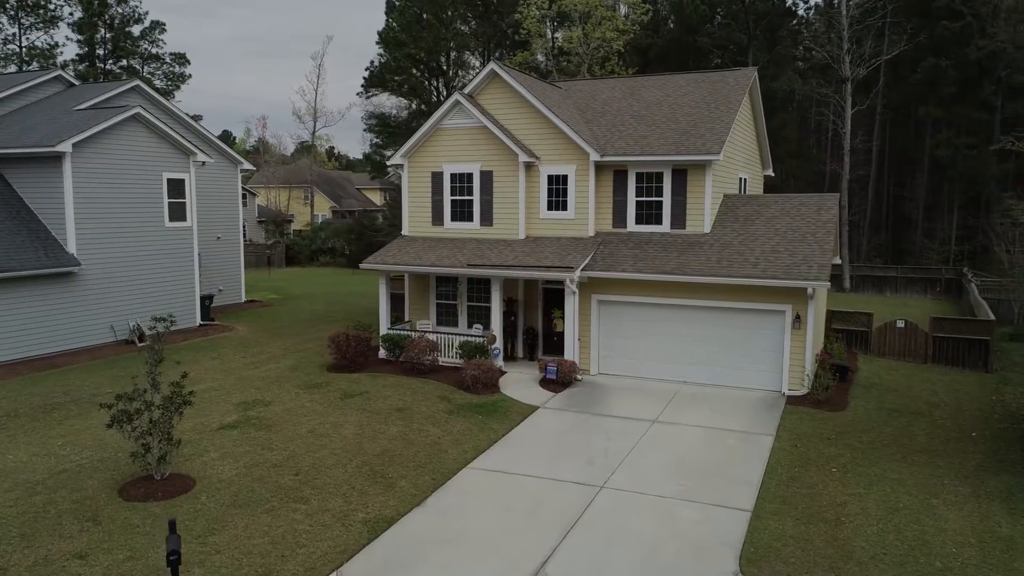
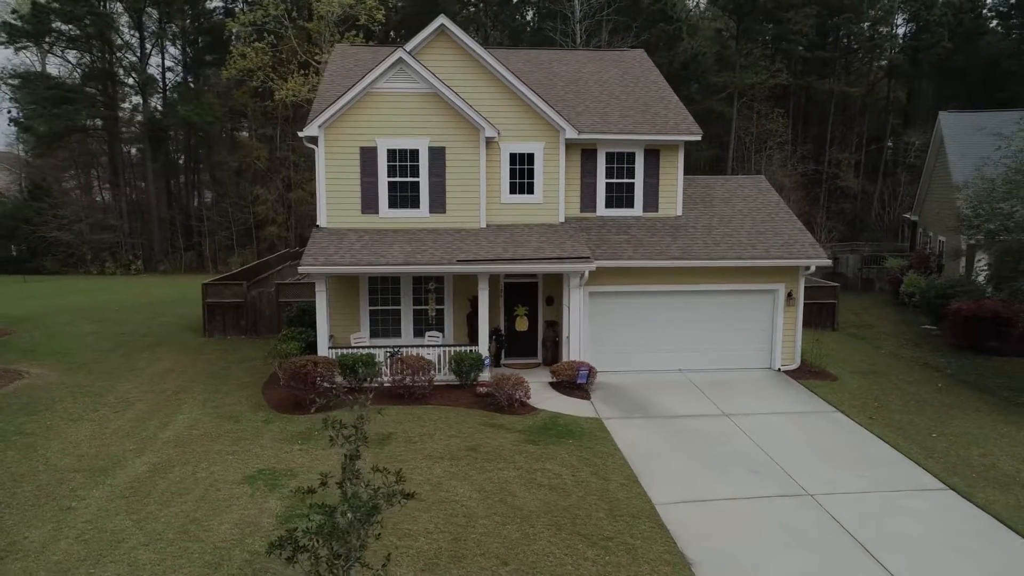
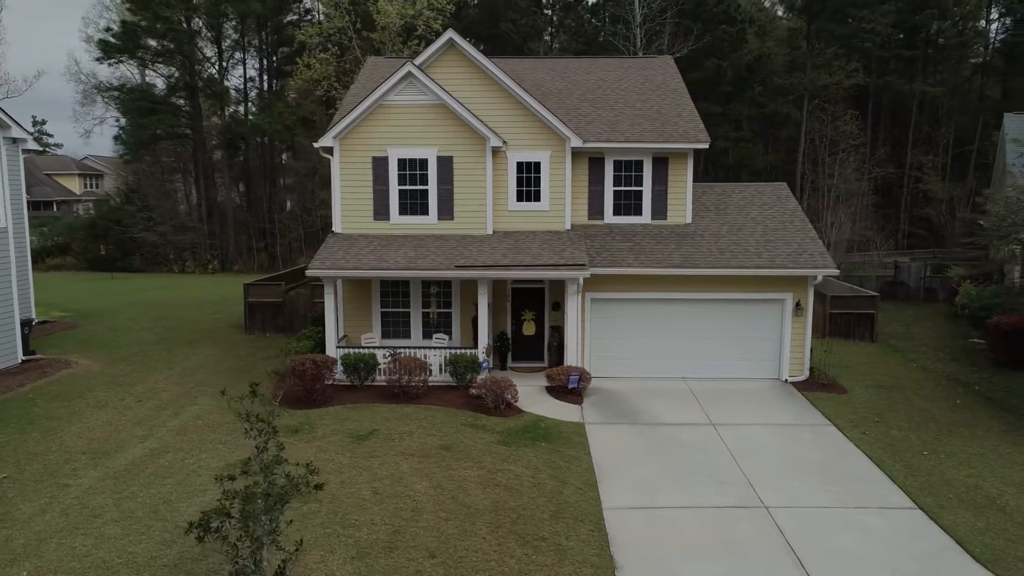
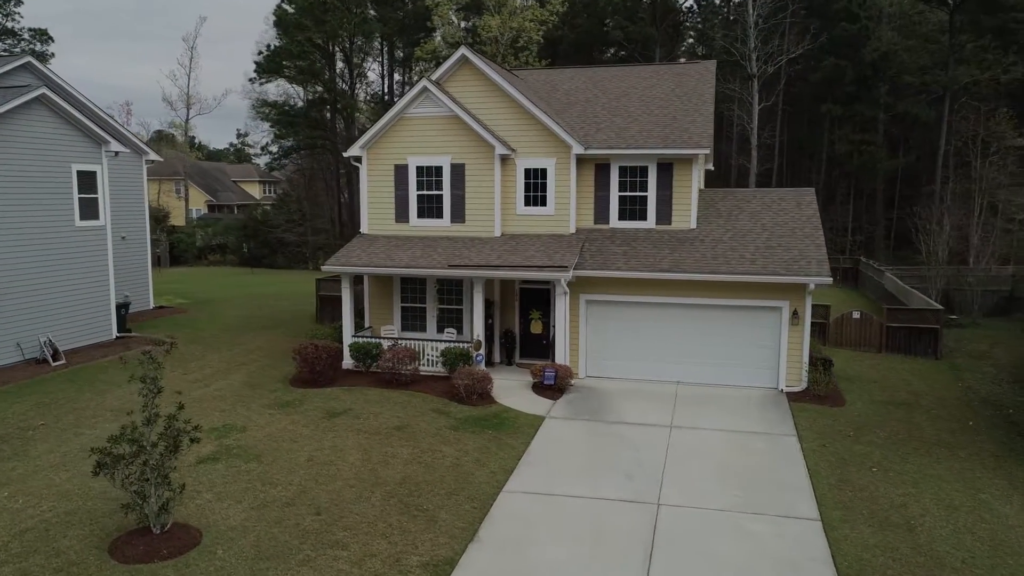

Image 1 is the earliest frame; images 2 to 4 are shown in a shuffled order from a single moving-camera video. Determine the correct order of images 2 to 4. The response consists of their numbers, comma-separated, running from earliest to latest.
4, 3, 2
